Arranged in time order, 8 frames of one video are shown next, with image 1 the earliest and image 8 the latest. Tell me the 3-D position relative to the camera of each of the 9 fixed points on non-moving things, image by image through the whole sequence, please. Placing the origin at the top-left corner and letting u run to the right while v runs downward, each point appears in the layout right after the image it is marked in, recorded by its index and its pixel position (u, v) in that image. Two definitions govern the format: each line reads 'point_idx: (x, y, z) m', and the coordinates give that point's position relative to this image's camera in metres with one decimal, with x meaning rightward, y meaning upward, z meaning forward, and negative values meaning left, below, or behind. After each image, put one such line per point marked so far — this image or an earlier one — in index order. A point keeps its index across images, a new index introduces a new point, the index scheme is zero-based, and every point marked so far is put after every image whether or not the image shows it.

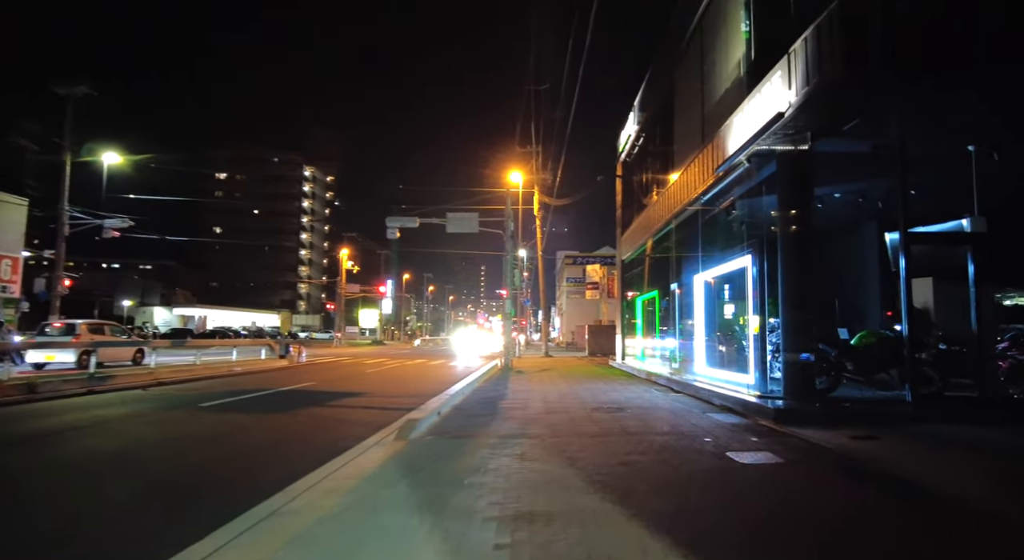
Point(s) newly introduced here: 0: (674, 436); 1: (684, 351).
0: (+2.2, -2.1, +7.6) m
1: (+5.5, -2.3, +17.8) m
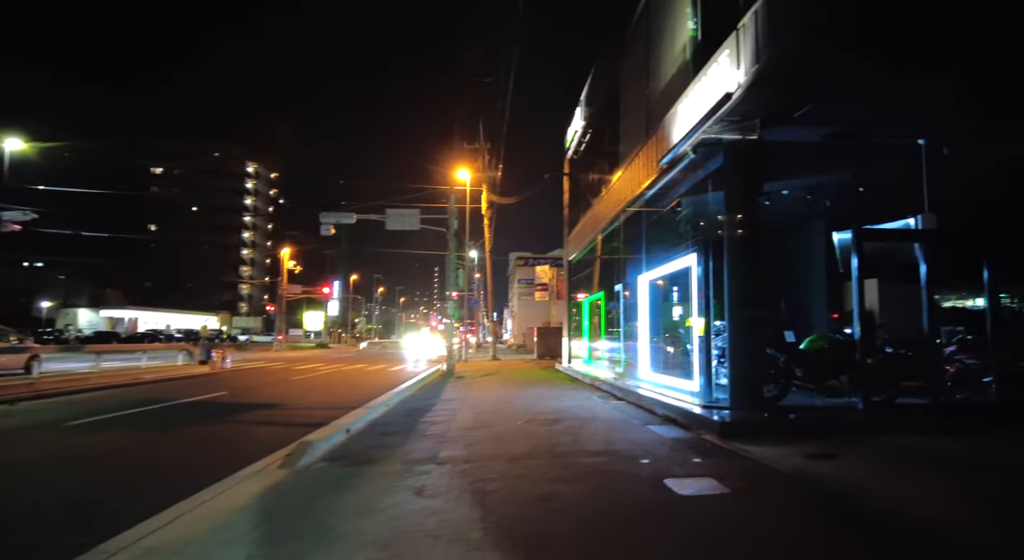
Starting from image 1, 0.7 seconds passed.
0: (+1.1, -2.1, +6.6) m
1: (+3.6, -2.3, +17.0) m
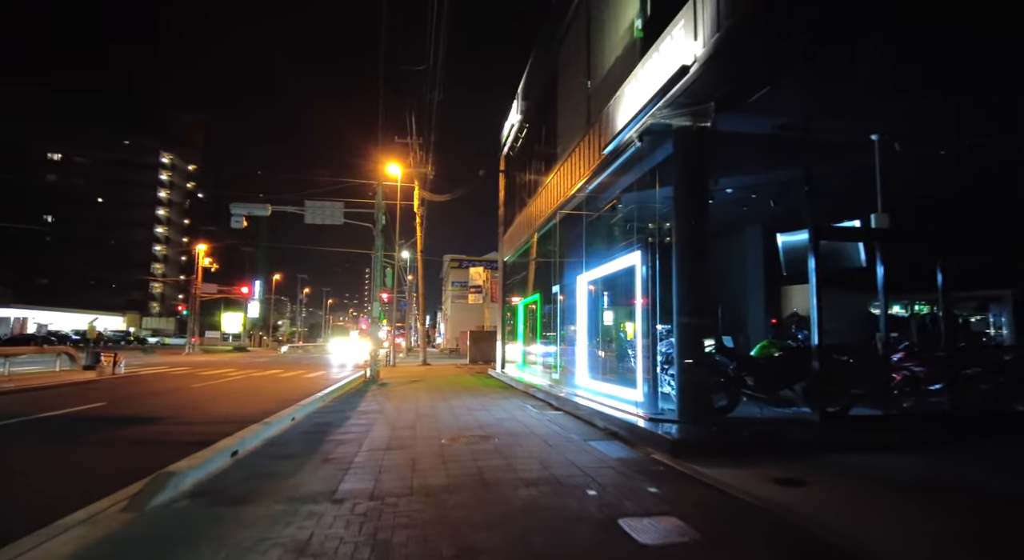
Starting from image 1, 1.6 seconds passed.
0: (+0.3, -2.0, +5.4) m
1: (+1.6, -2.3, +16.1) m
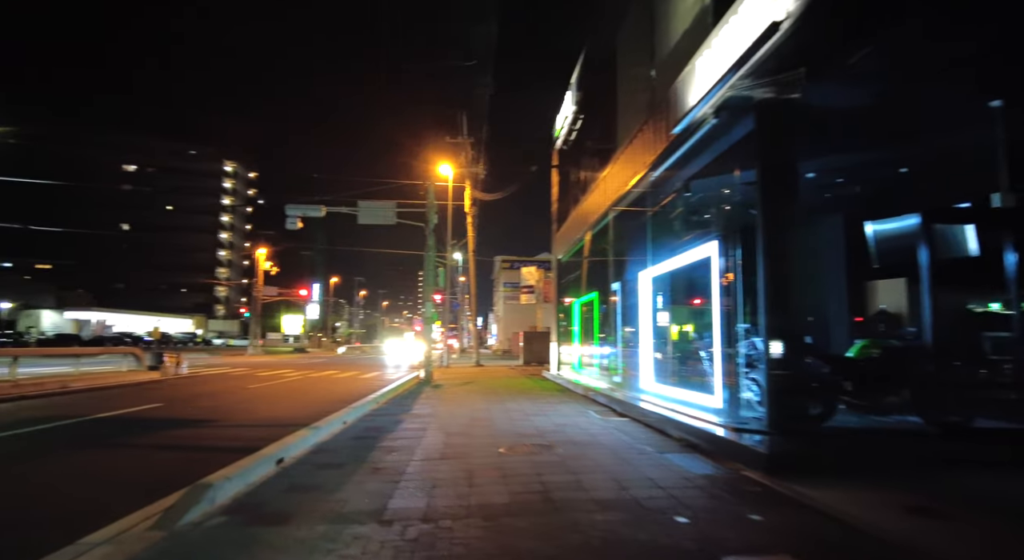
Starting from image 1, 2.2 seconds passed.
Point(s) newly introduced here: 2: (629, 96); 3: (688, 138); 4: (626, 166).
0: (+0.9, -1.9, +4.6) m
1: (+3.2, -2.2, +15.1) m
2: (+3.2, +4.9, +15.1) m
3: (+3.0, +2.4, +9.7) m
4: (+2.8, +2.8, +14.0) m
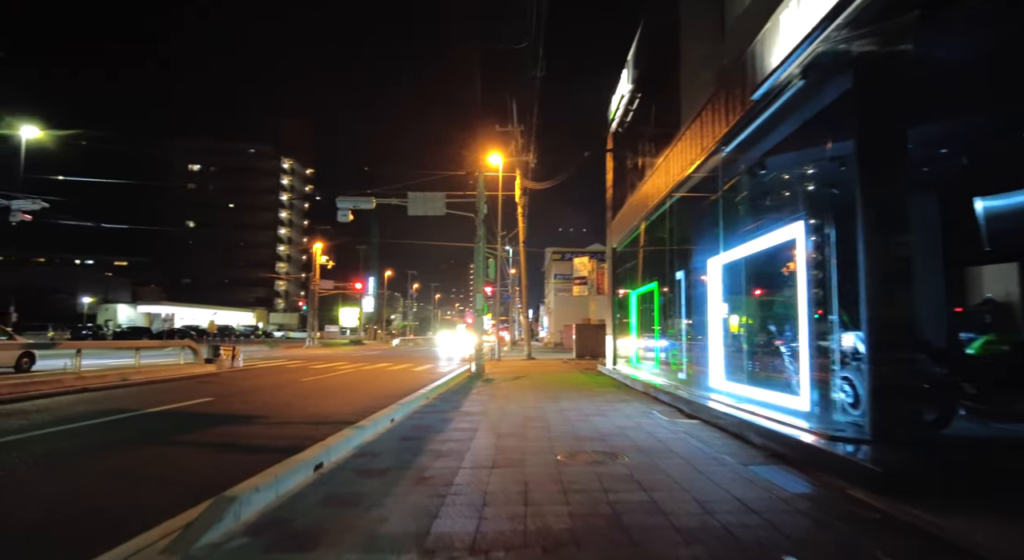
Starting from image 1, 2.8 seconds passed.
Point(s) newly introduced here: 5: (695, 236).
0: (+1.4, -1.8, +3.8) m
1: (+4.5, -1.9, +14.0) m
2: (+4.5, +5.2, +14.0) m
3: (+3.9, +2.7, +8.5) m
4: (+4.0, +3.1, +12.9) m
5: (+5.1, +1.2, +15.5) m
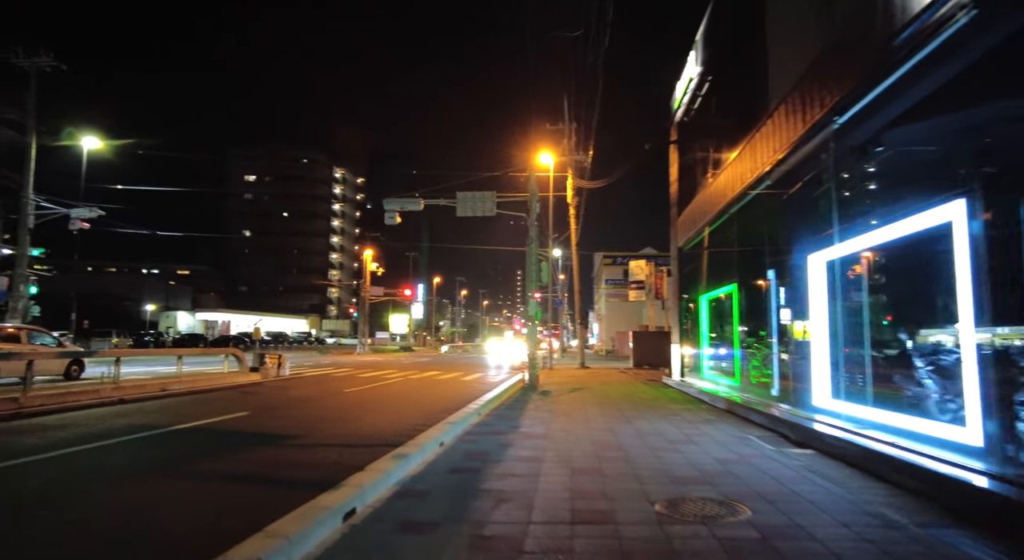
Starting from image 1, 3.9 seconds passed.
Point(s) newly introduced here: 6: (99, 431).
0: (+1.9, -1.7, +2.2) m
1: (+5.9, -2.0, +12.1) m
2: (+5.8, +5.2, +12.1) m
3: (+4.7, +2.7, +6.8) m
4: (+5.3, +3.1, +11.0) m
5: (+6.5, +1.2, +13.6) m
6: (-7.0, -2.5, +9.5) m
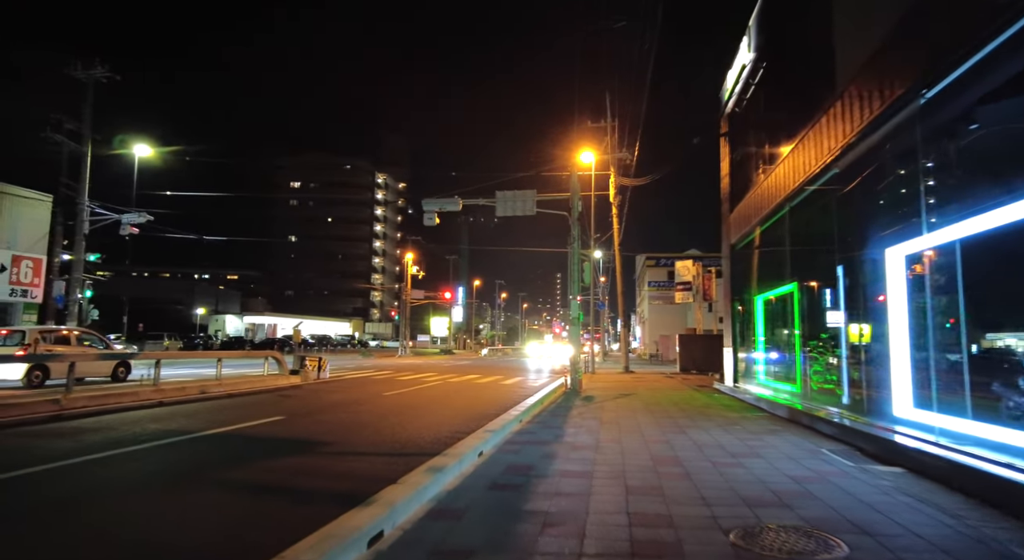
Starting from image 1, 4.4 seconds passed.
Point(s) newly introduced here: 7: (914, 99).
0: (+2.1, -1.6, +1.4) m
1: (+6.7, -1.9, +11.0) m
2: (+6.6, +5.3, +11.1) m
3: (+5.2, +2.8, +5.8) m
4: (+6.0, +3.1, +10.0) m
5: (+7.5, +1.3, +12.4) m
6: (-6.3, -2.6, +9.3) m
7: (+5.8, +2.6, +8.2) m
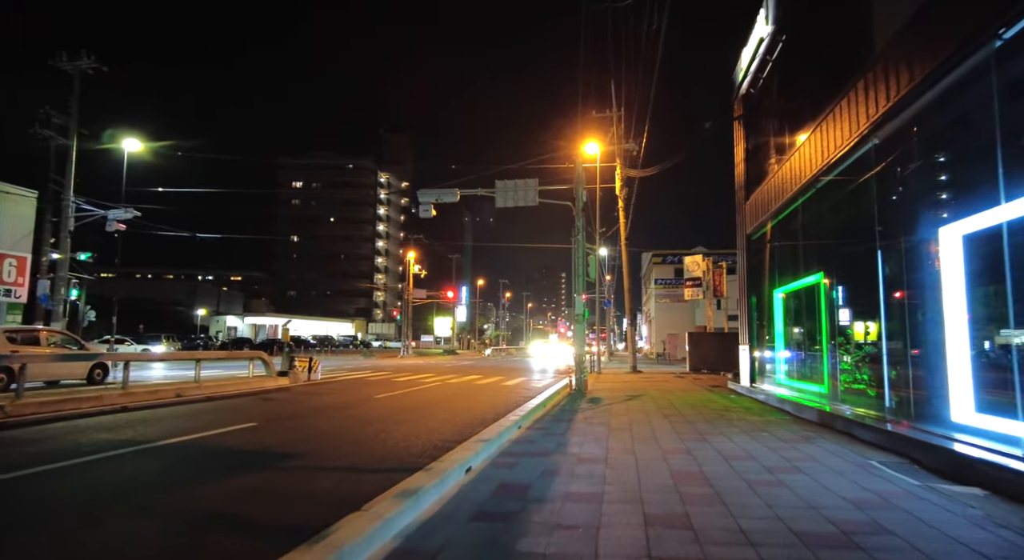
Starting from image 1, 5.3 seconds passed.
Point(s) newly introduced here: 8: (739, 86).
0: (+1.9, -1.4, +0.2) m
1: (+6.7, -1.7, +9.8) m
2: (+6.5, +5.5, +9.8) m
3: (+5.1, +3.0, +4.6) m
4: (+5.9, +3.4, +8.8) m
5: (+7.4, +1.5, +11.2) m
6: (-6.3, -2.4, +8.2) m
7: (+5.7, +2.8, +7.0) m
8: (+7.5, +6.5, +18.9) m
